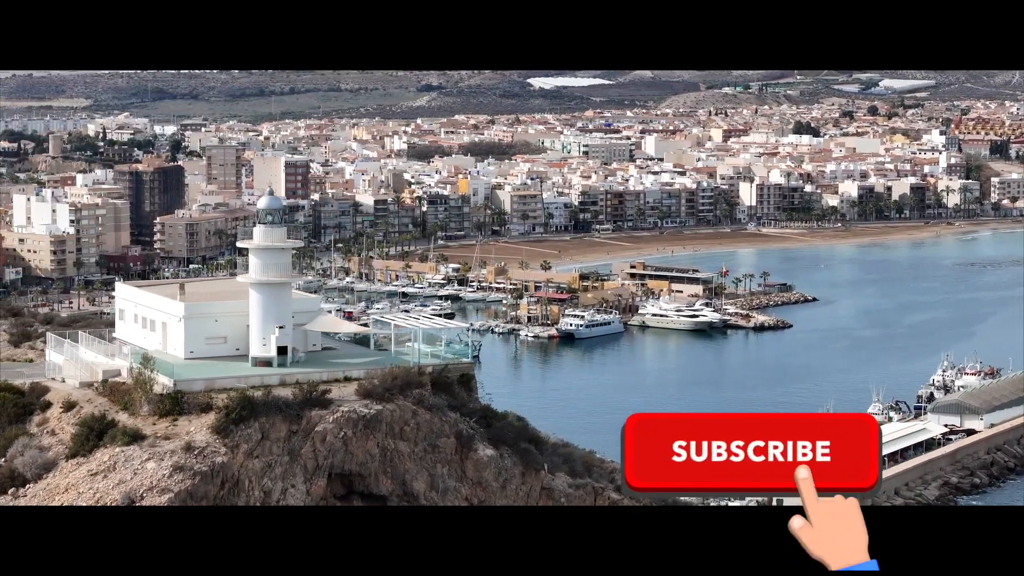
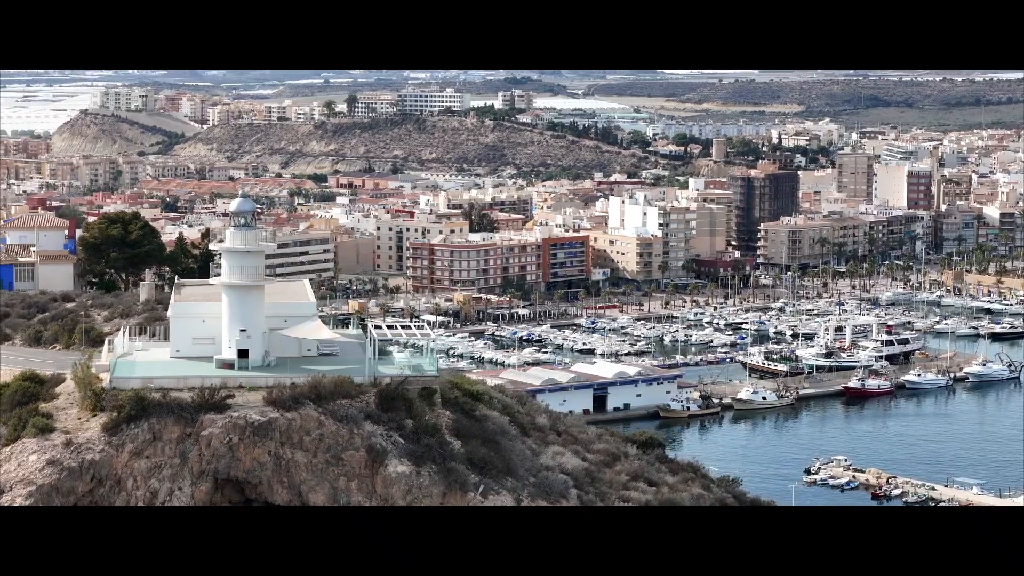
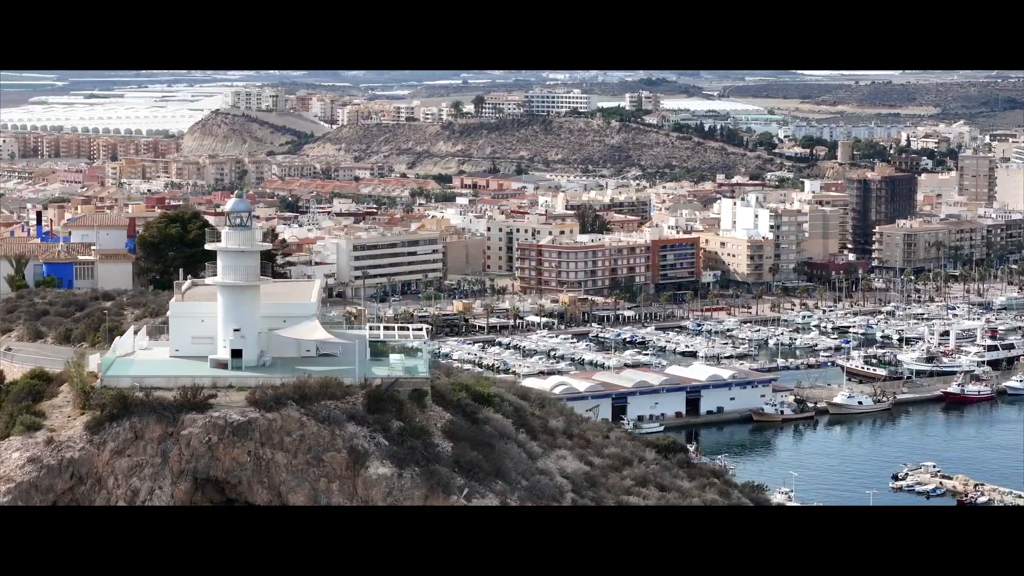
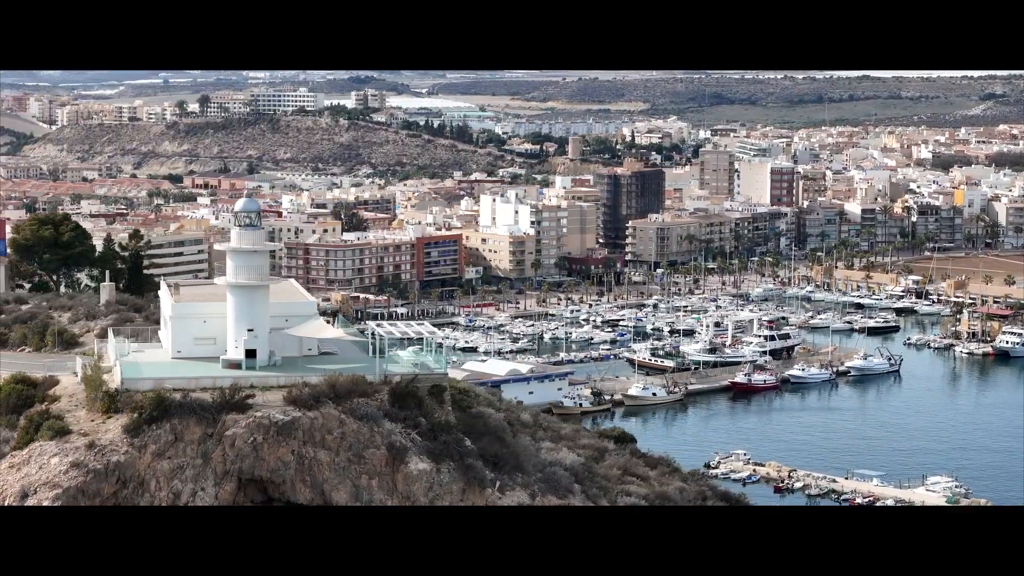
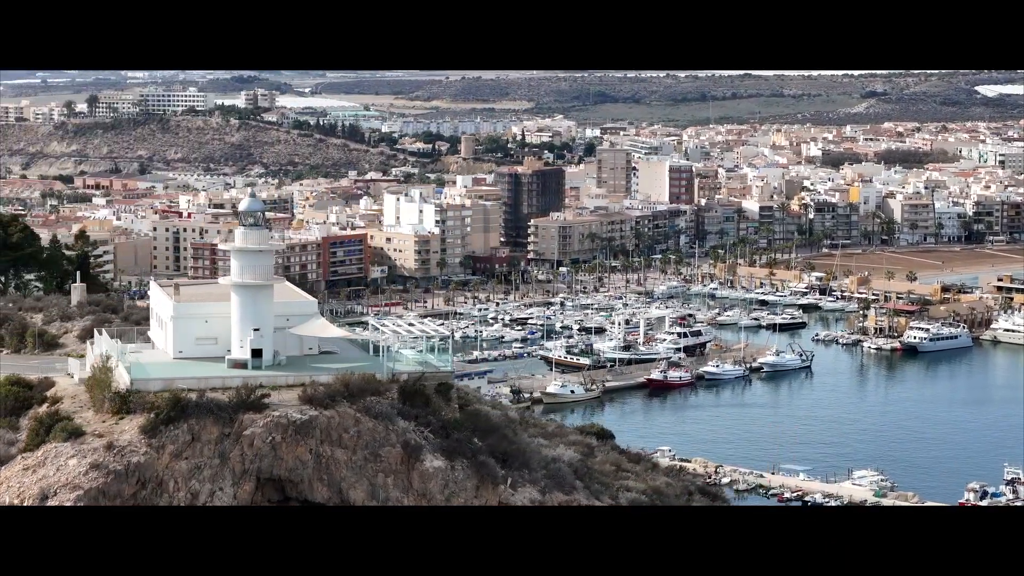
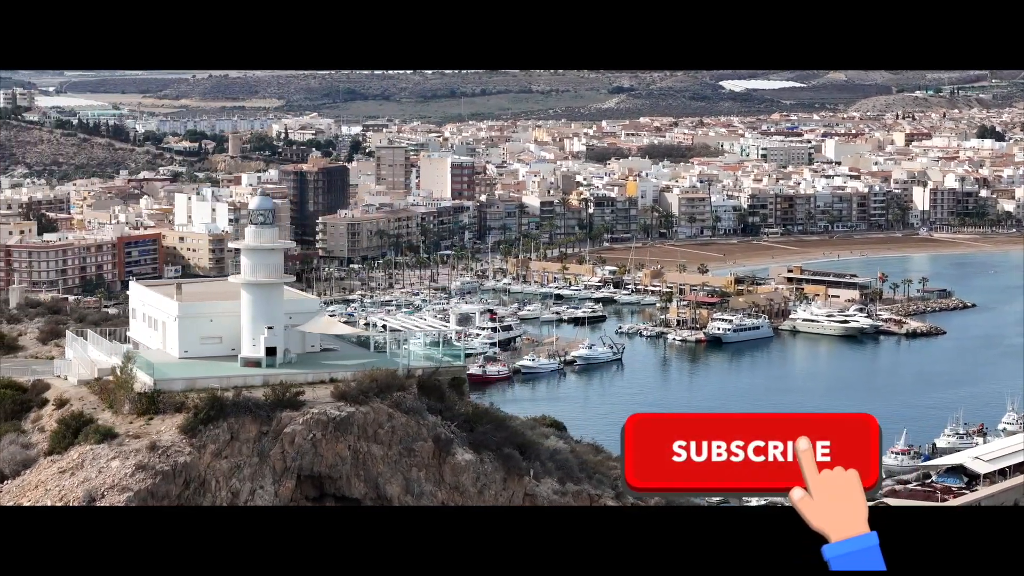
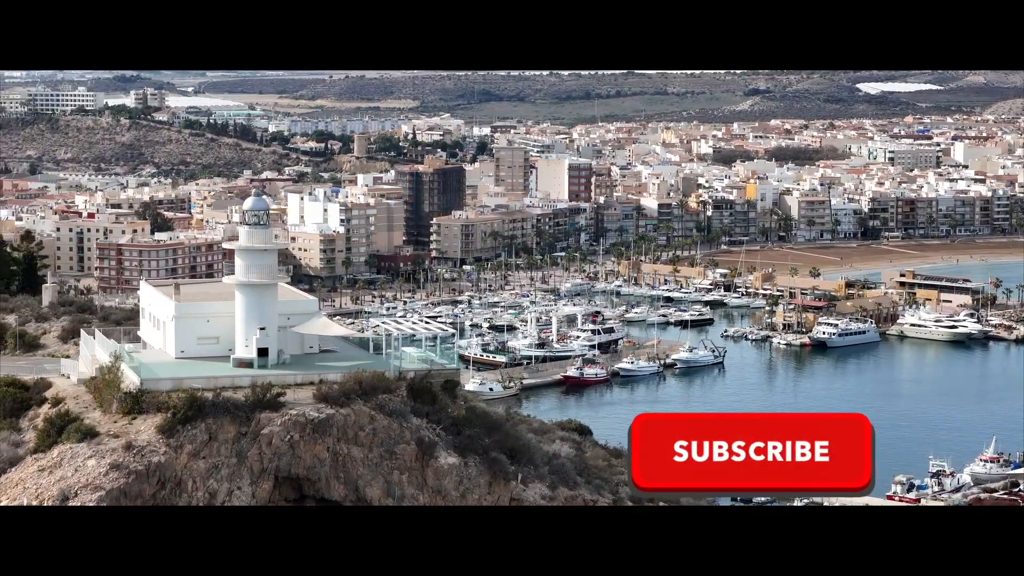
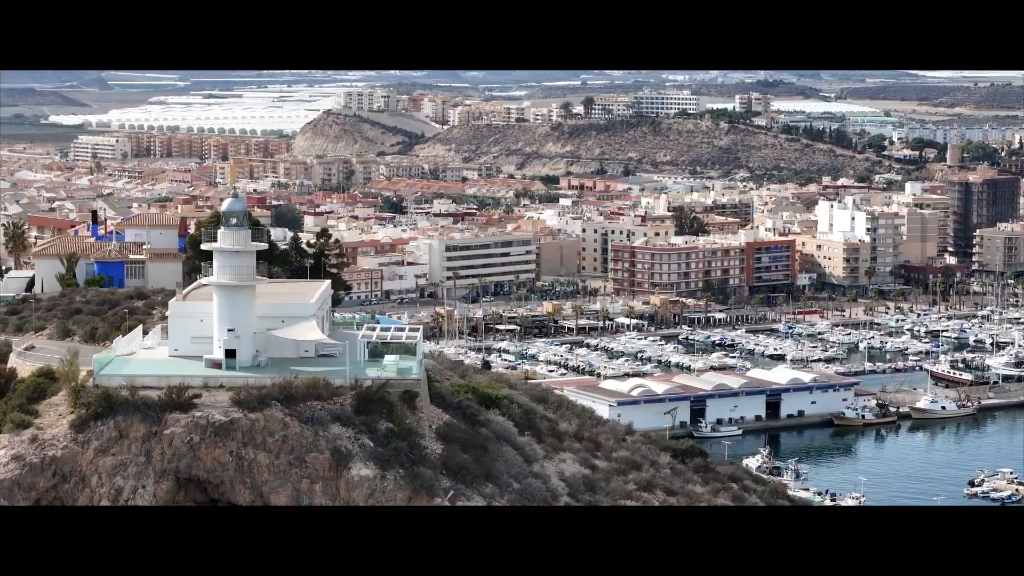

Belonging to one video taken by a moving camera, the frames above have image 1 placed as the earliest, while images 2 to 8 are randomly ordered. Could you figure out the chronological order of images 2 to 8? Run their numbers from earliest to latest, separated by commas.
6, 7, 5, 4, 2, 3, 8
